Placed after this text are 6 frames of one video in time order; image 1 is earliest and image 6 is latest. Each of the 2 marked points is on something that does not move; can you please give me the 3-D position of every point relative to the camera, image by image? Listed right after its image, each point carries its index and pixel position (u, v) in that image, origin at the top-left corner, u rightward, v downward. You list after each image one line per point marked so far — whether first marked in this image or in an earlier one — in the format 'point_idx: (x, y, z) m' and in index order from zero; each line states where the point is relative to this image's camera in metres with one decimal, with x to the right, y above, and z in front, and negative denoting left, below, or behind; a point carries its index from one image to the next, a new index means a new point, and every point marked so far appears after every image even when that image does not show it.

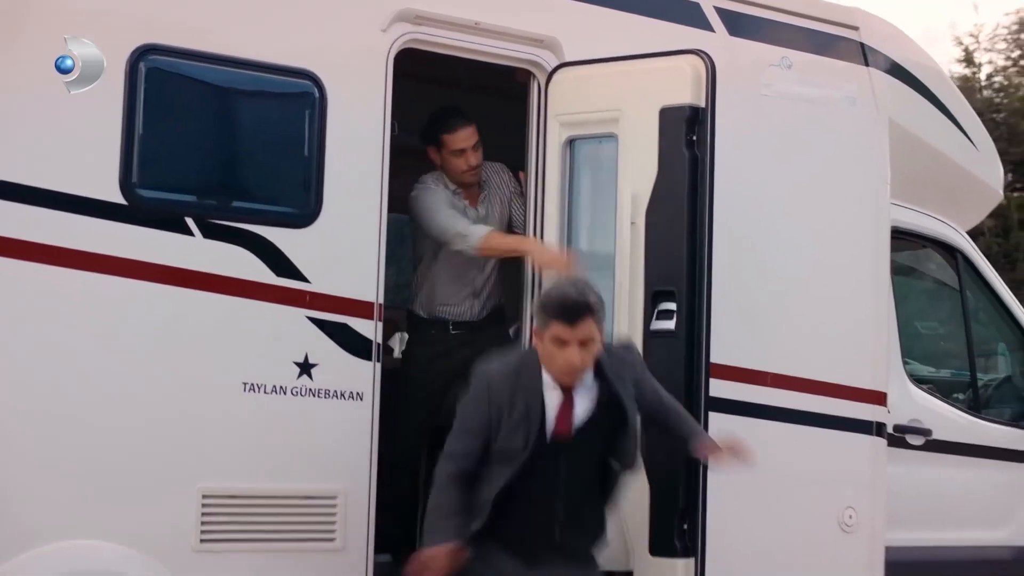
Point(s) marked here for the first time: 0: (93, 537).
0: (-1.3, -0.8, +3.7) m
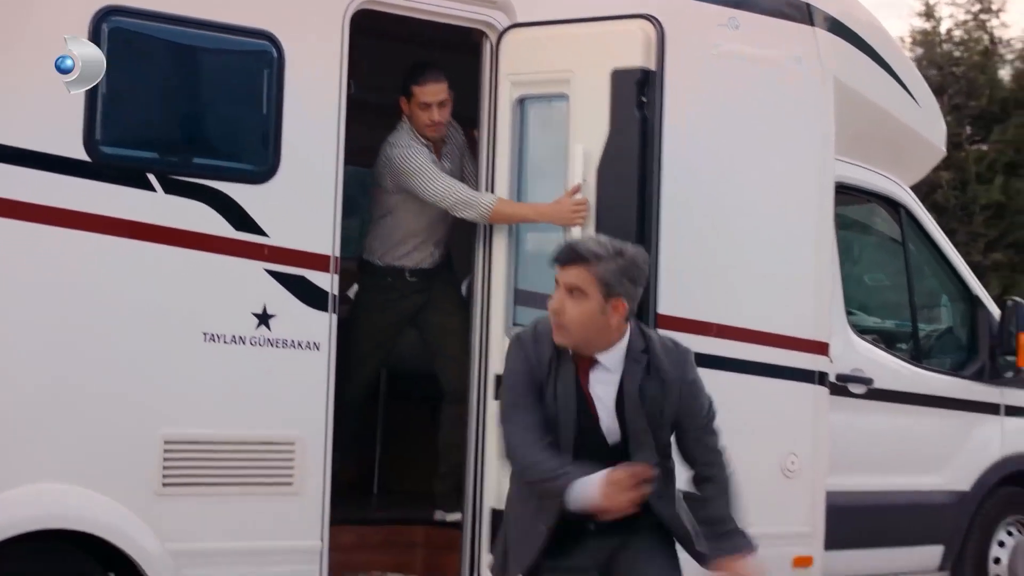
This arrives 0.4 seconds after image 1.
0: (-1.5, -0.6, +3.9) m
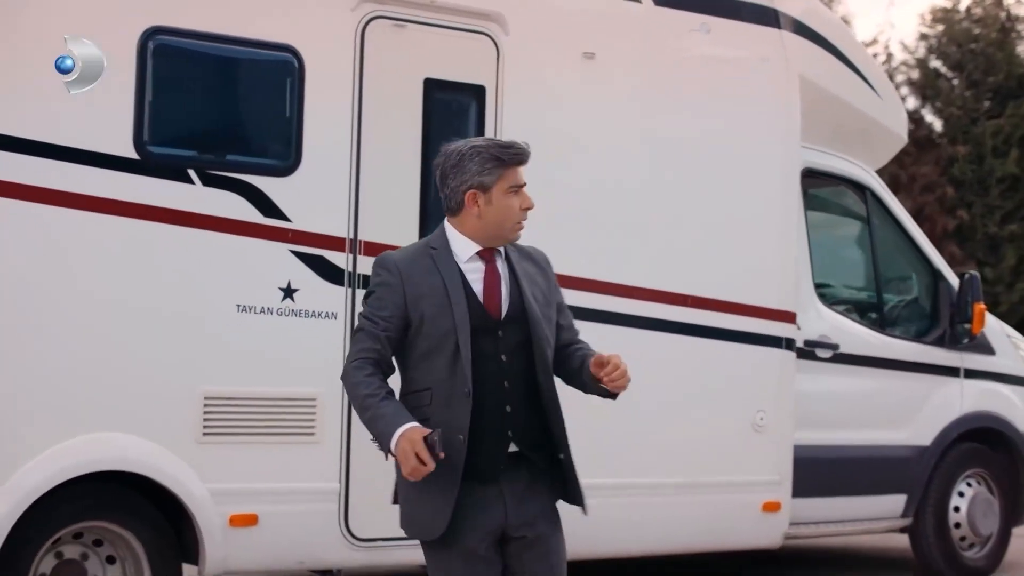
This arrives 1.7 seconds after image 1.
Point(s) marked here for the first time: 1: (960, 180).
0: (-1.6, -0.6, +4.6) m
1: (+6.3, +1.5, +16.5) m
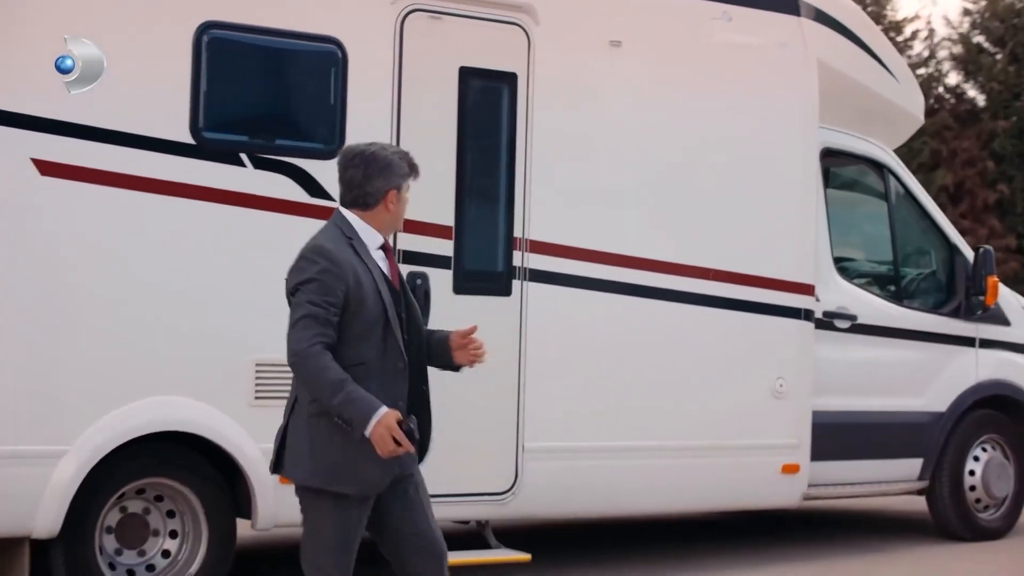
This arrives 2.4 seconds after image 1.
0: (-1.5, -0.5, +5.1) m
1: (+6.9, +2.0, +16.6) m
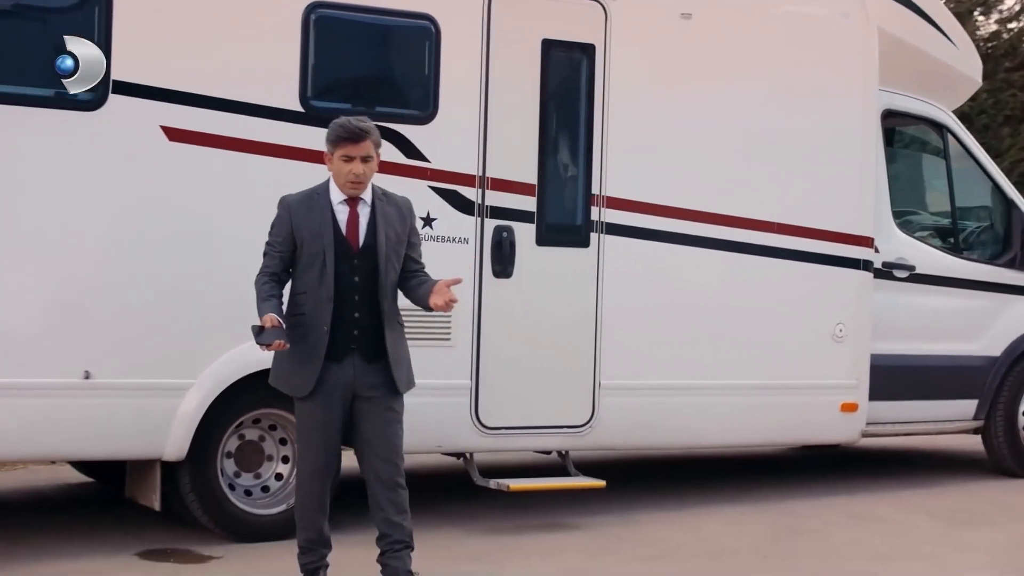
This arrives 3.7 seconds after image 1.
0: (-1.1, -0.2, +5.8) m
1: (+8.1, +2.7, +16.5) m
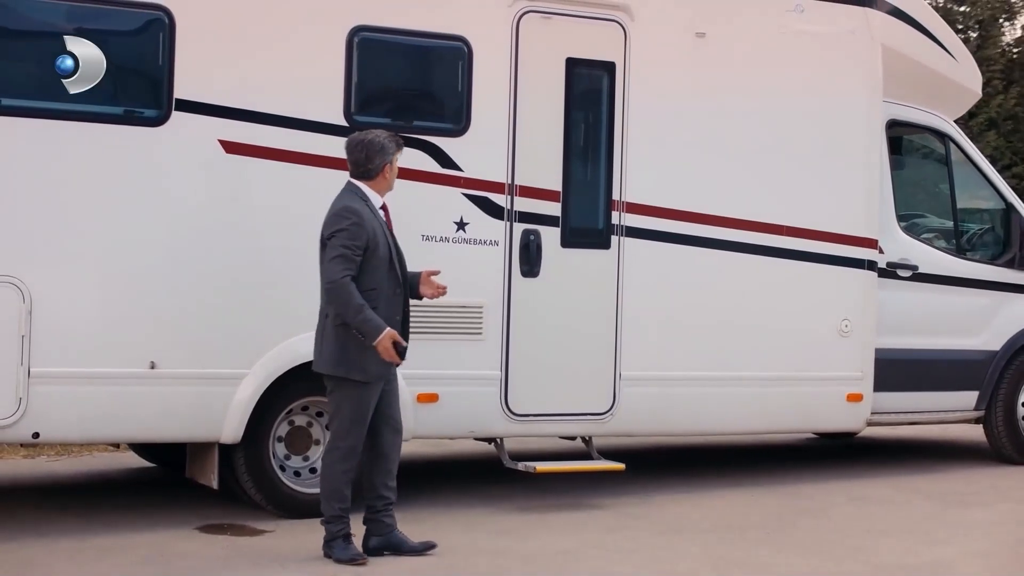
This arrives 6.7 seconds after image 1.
0: (-1.0, -0.2, +6.4) m
1: (+8.6, +2.8, +16.7) m
